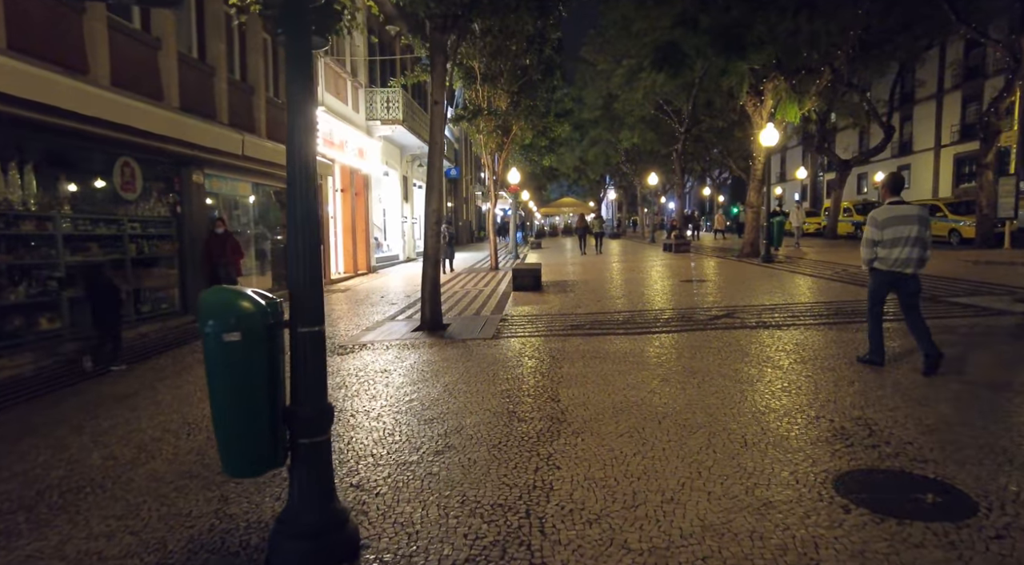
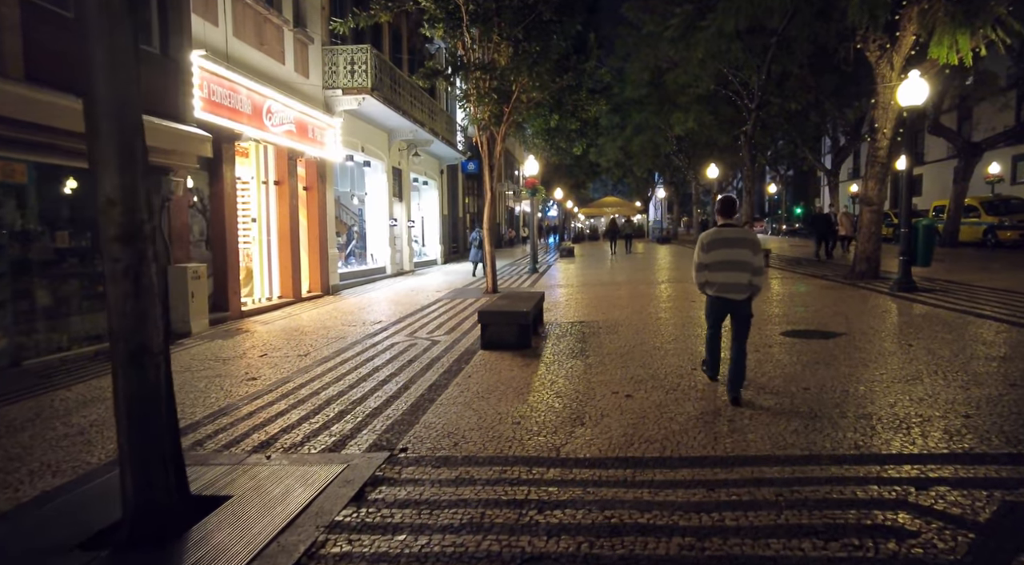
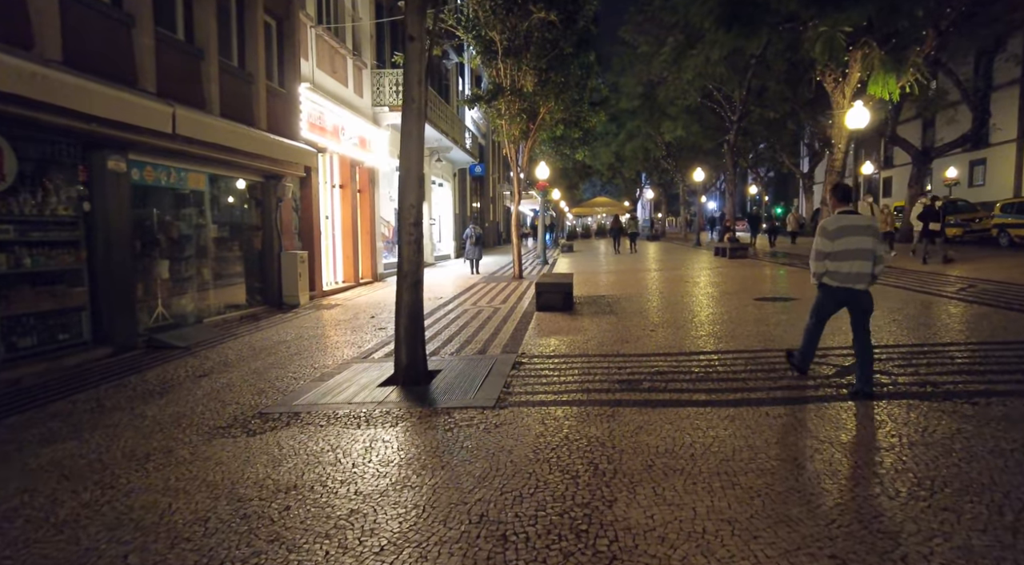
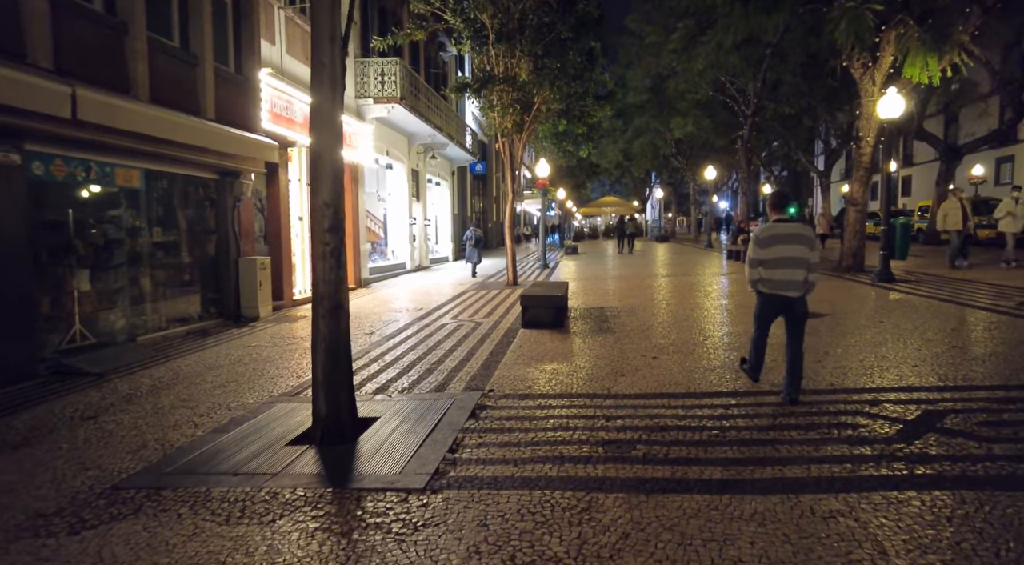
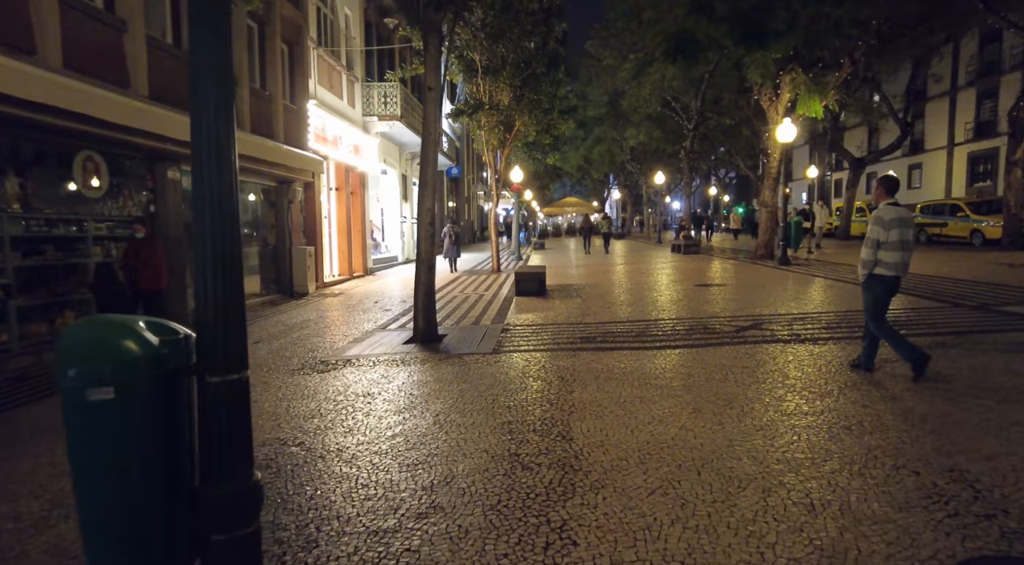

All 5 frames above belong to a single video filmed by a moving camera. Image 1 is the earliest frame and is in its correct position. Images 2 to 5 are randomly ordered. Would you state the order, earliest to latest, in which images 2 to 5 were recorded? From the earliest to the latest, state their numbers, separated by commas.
5, 3, 4, 2
